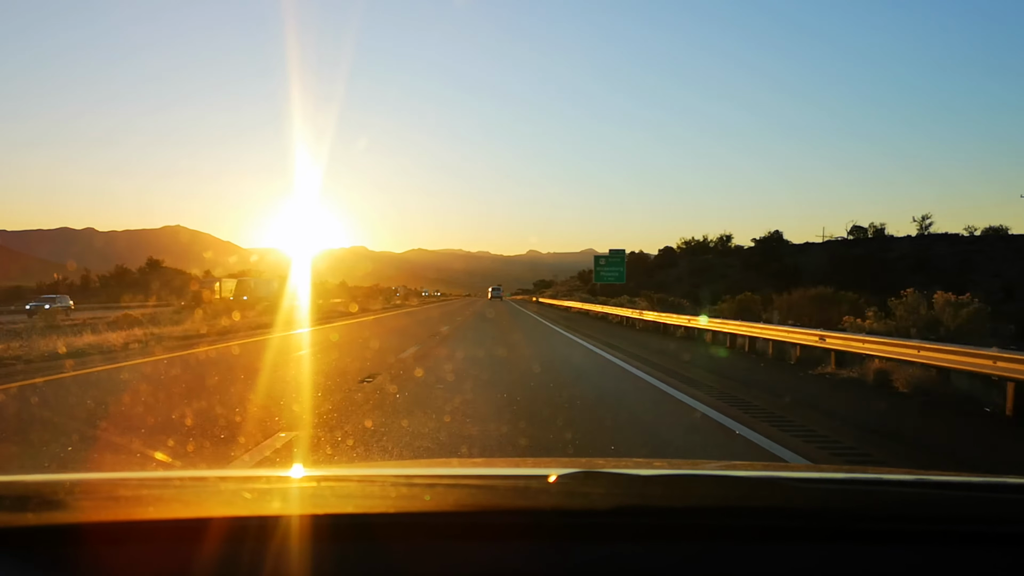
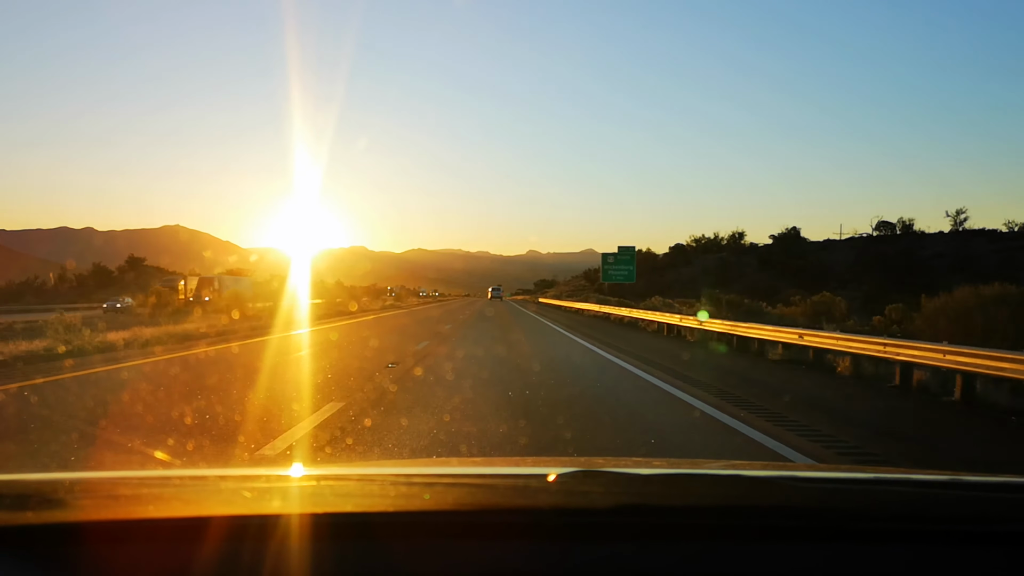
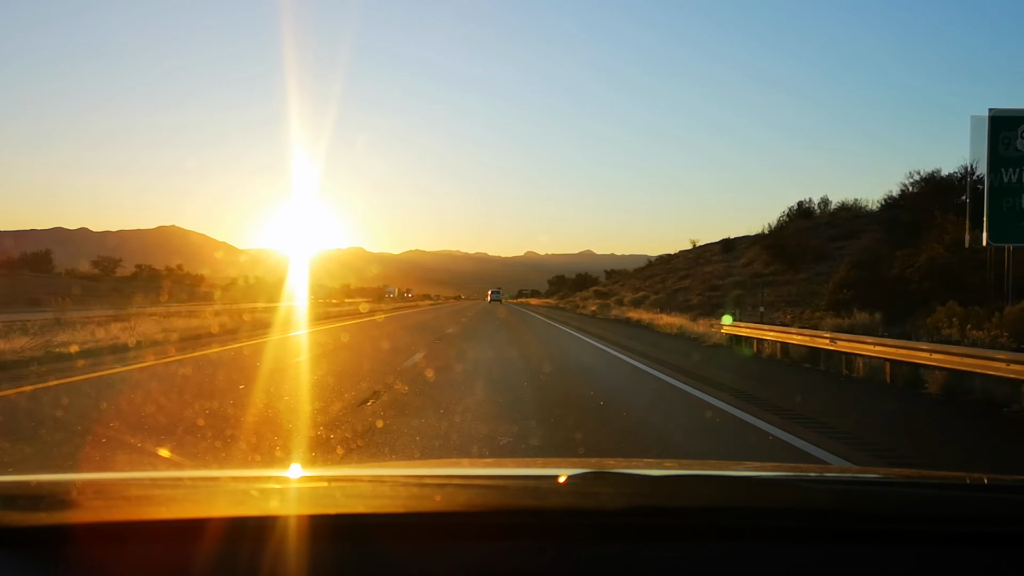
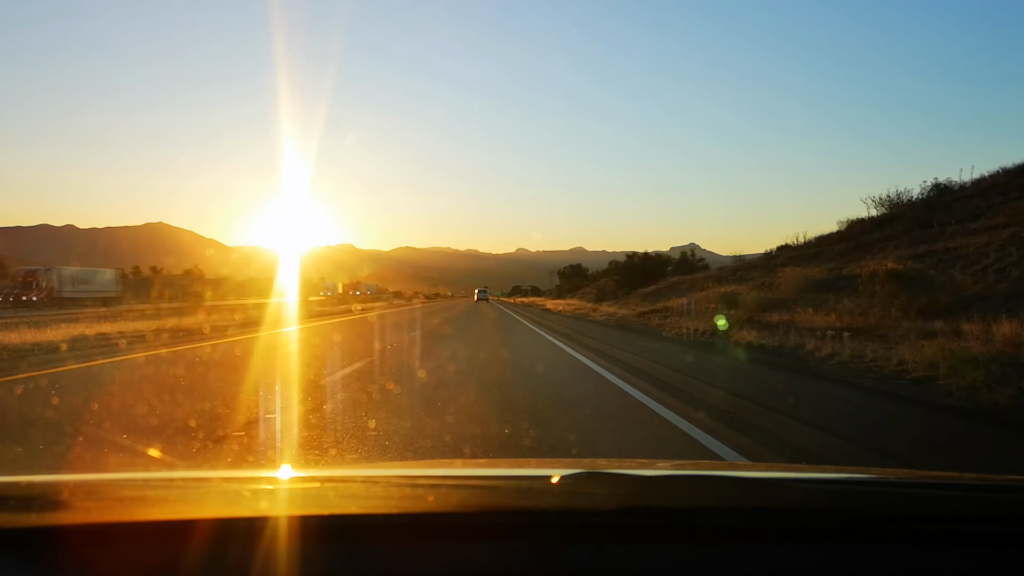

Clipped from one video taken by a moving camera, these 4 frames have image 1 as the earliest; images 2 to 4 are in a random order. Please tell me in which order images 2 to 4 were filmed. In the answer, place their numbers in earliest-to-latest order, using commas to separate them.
2, 3, 4
